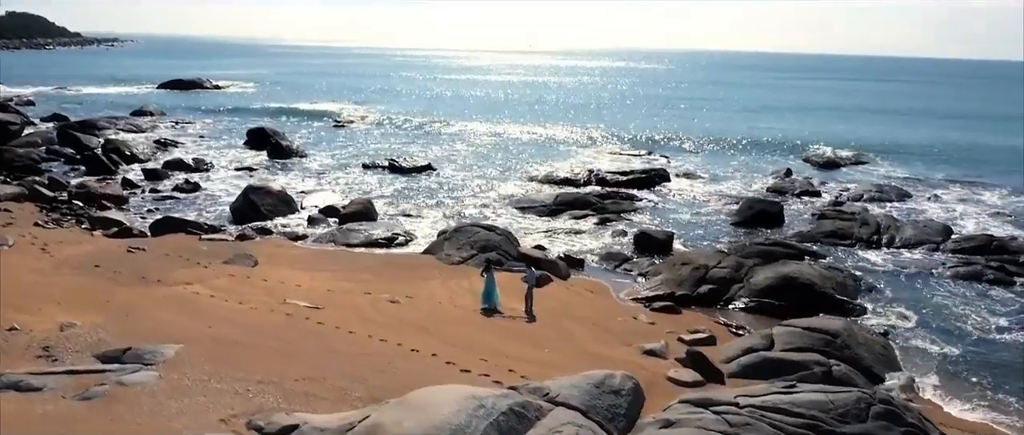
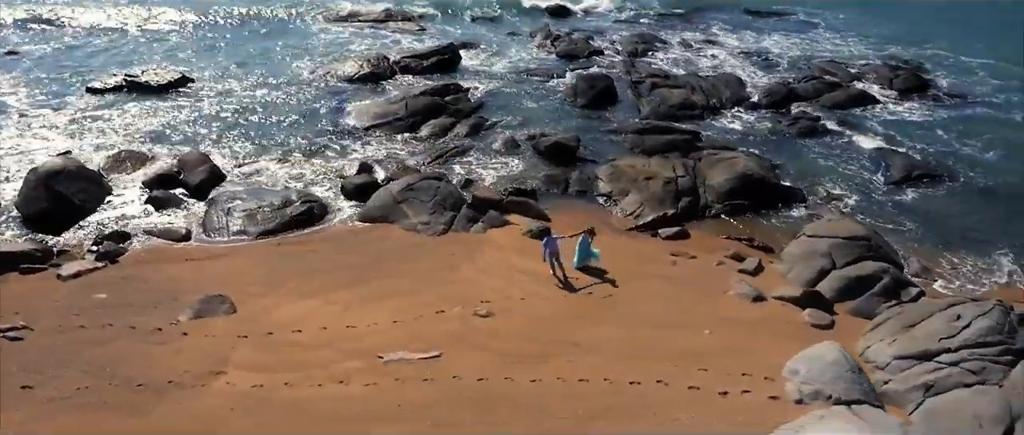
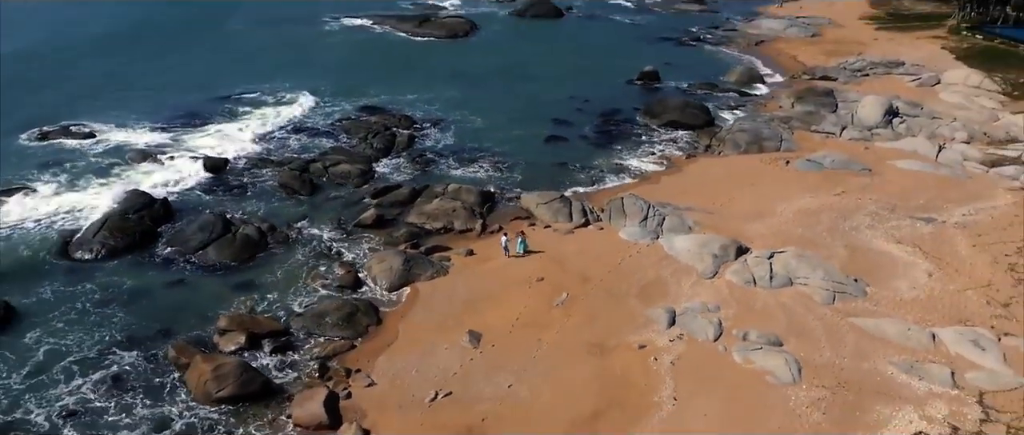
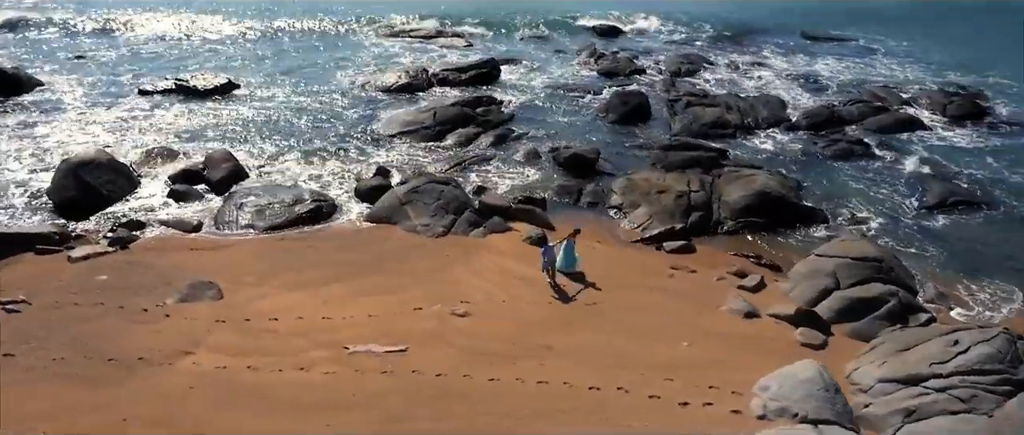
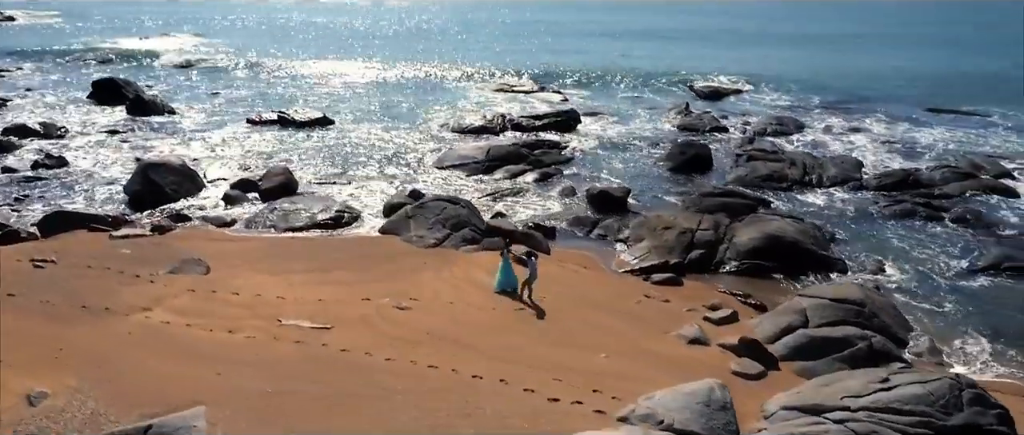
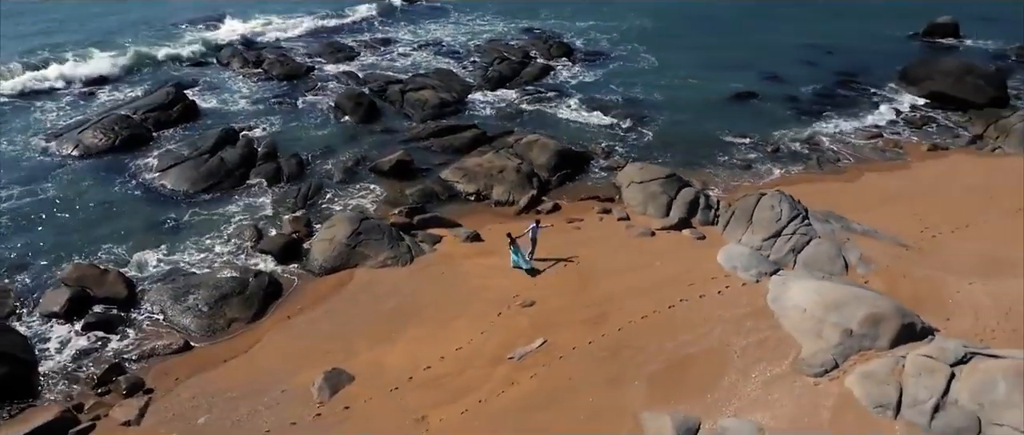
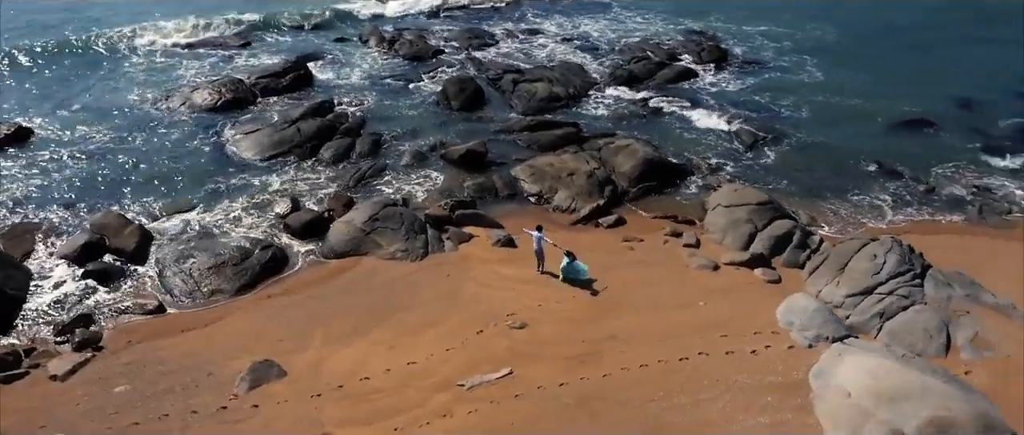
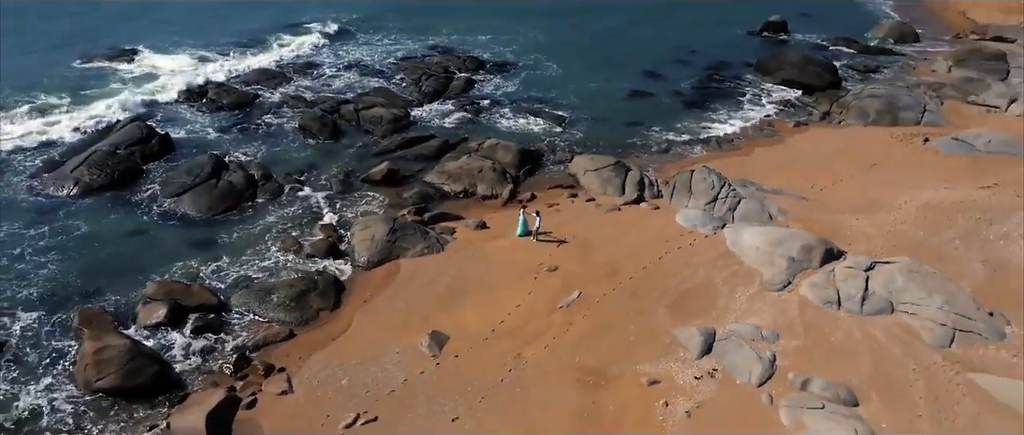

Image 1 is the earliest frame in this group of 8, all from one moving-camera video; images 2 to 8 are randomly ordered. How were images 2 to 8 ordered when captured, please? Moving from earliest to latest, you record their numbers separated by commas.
5, 4, 2, 7, 6, 8, 3
